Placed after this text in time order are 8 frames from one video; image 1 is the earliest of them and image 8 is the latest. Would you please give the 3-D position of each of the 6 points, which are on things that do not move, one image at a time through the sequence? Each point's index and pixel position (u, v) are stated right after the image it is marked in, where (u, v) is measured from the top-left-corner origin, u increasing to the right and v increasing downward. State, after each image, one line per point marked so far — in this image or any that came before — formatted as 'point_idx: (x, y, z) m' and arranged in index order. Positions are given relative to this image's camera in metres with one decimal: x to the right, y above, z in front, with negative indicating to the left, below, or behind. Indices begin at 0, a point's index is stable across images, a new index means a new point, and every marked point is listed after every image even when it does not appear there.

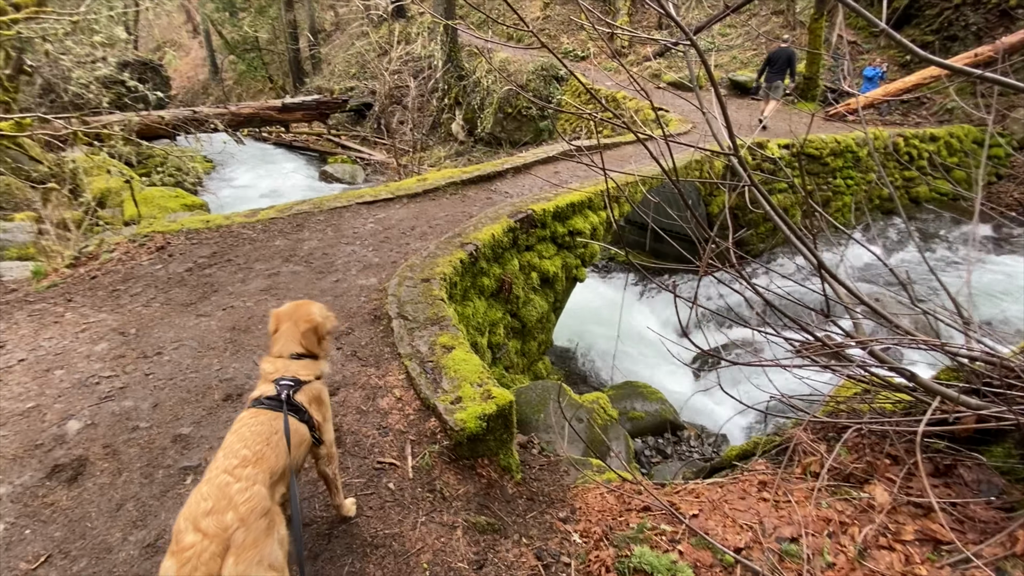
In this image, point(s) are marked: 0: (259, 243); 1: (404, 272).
0: (-2.9, +0.5, +5.4) m
1: (-1.0, +0.2, +4.6) m
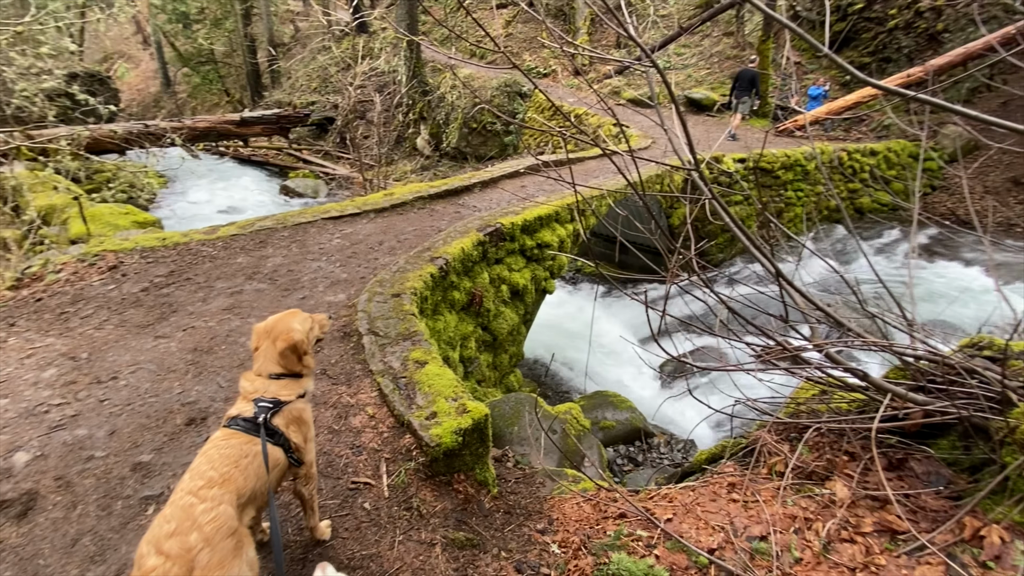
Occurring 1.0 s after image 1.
0: (-3.2, +0.3, +5.2) m
1: (-1.3, 0.0, +4.6) m
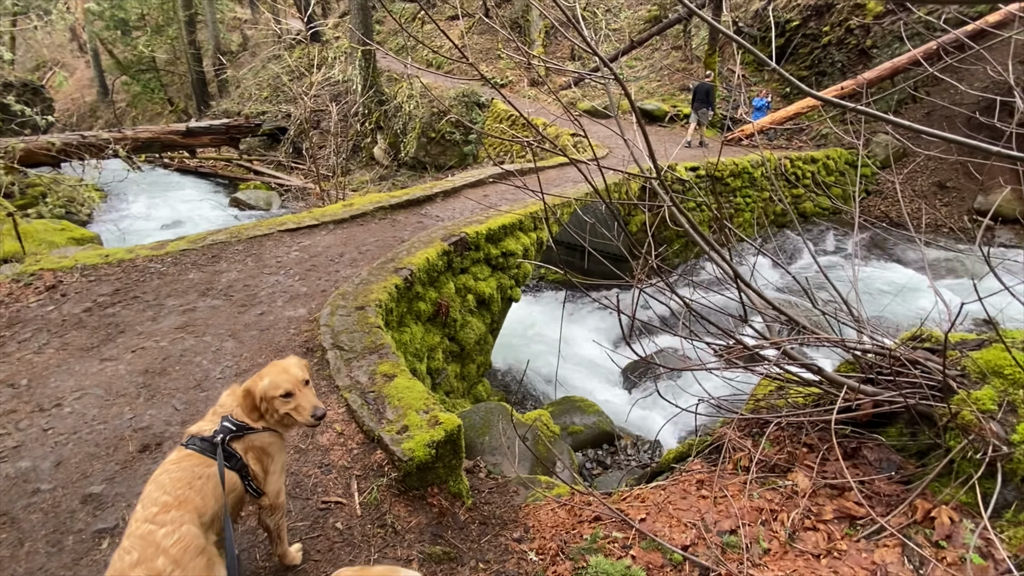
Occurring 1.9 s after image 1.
0: (-3.6, +0.1, +5.0) m
1: (-1.6, -0.1, +4.5) m
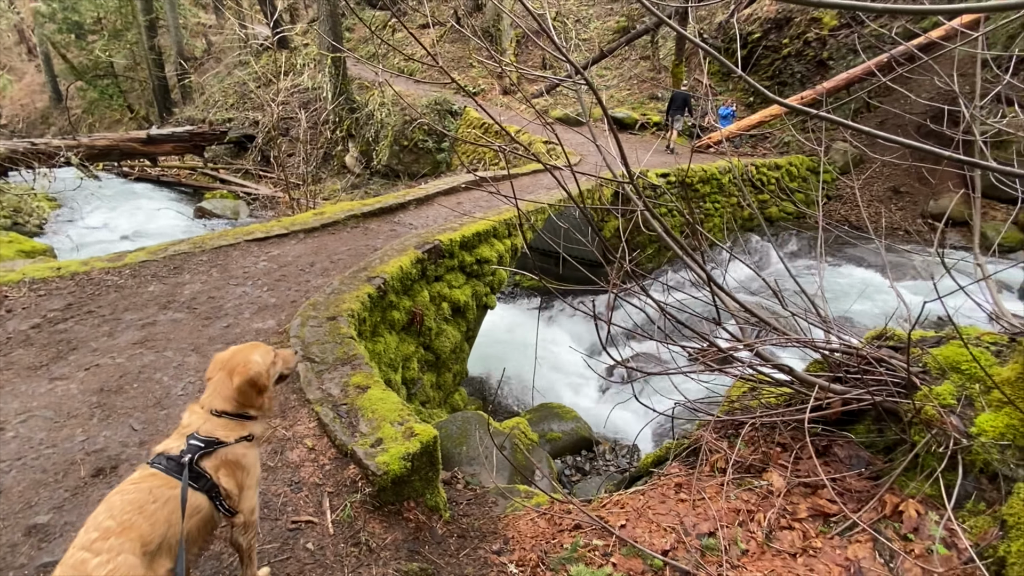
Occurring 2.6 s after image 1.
0: (-3.8, 0.0, +4.7) m
1: (-1.9, -0.2, +4.3) m
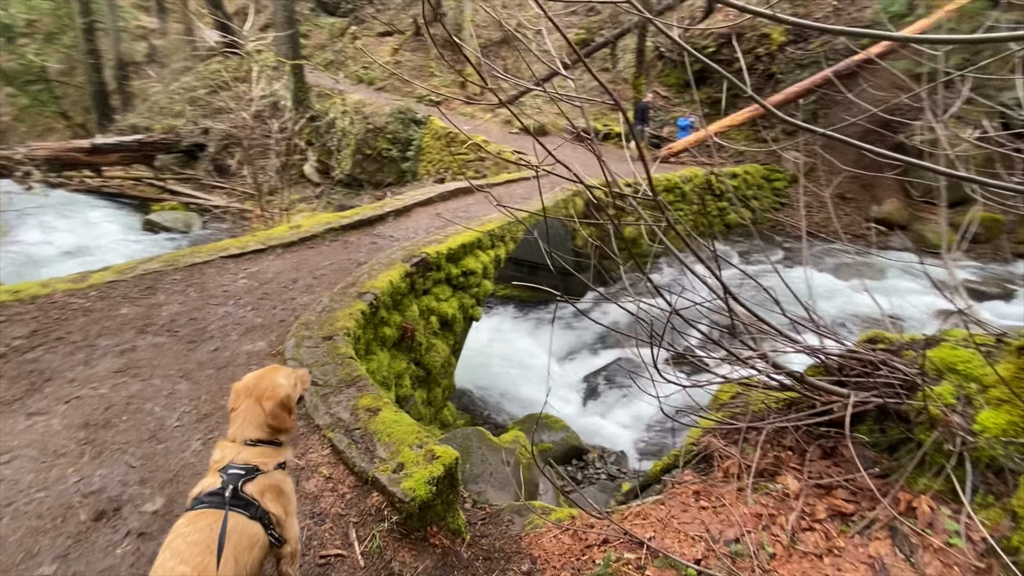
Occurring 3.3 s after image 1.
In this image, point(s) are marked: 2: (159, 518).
0: (-3.8, -0.2, +4.4) m
1: (-1.9, -0.4, +4.2) m
2: (-1.8, -1.2, +2.5) m
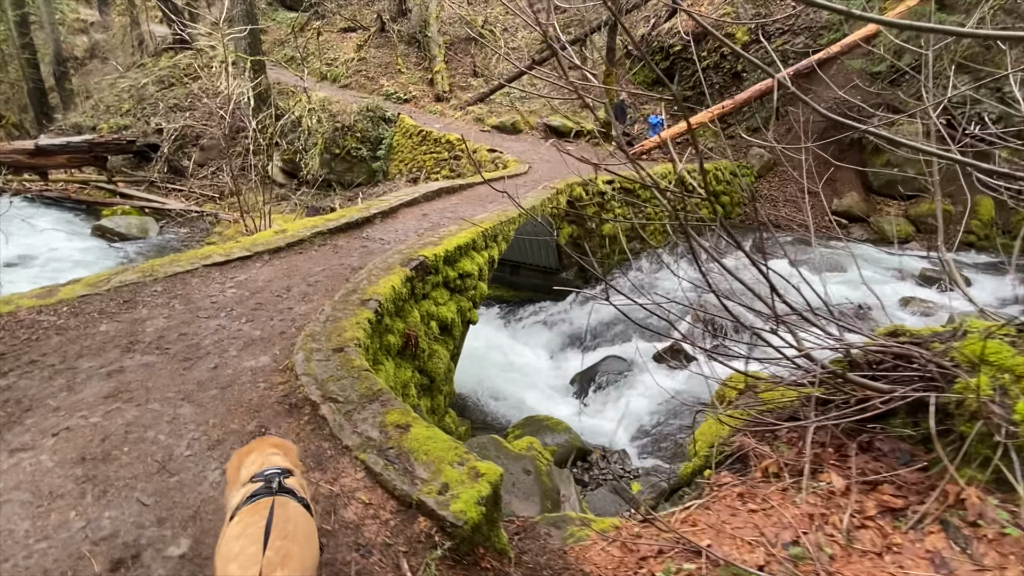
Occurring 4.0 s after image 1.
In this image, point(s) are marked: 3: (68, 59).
0: (-3.7, -0.4, +4.0) m
1: (-1.7, -0.4, +3.9) m
2: (-1.5, -1.3, +2.2) m
3: (-16.4, +8.7, +17.9) m
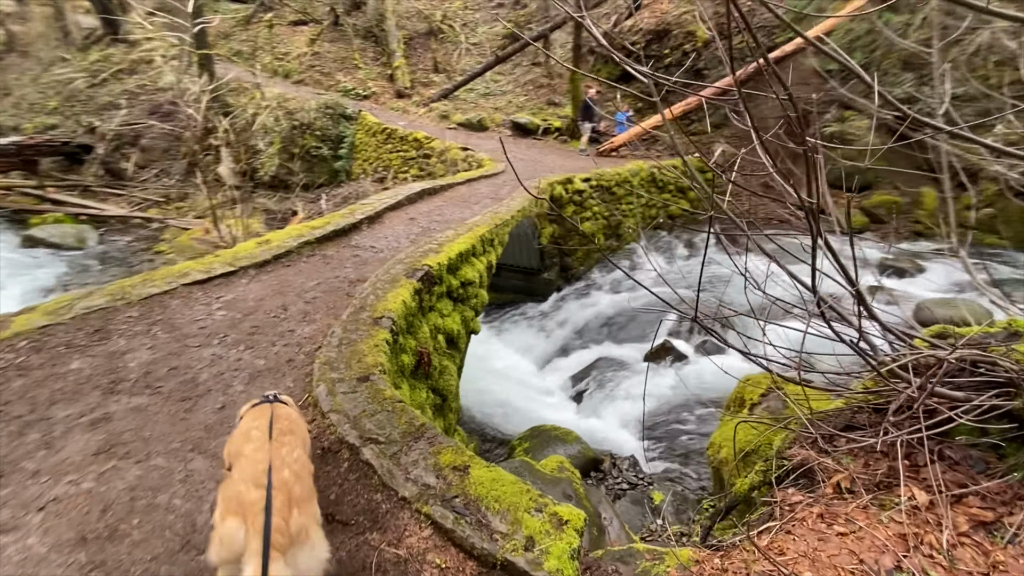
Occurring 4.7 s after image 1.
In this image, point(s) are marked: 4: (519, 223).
0: (-3.4, -0.6, +3.4) m
1: (-1.4, -0.6, +3.5) m
2: (-1.0, -1.4, +1.8) m
3: (-17.5, +8.1, +16.1) m
4: (+0.1, +1.0, +7.6) m
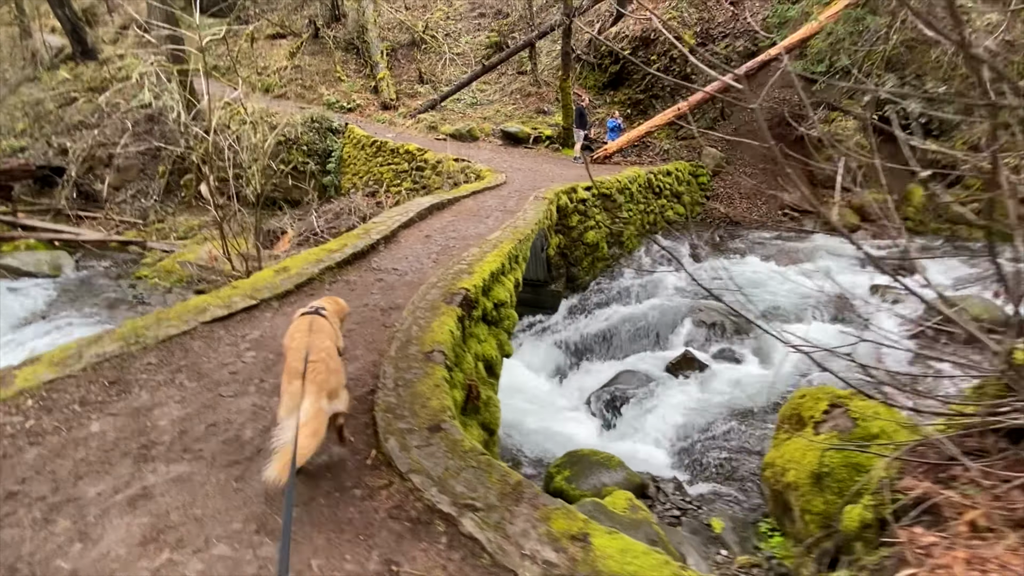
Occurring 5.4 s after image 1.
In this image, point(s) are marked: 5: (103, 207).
0: (-2.8, -0.9, +2.9) m
1: (-0.8, -0.9, +3.1) m
2: (-0.4, -1.7, +1.4) m
3: (-17.7, +7.0, +15.2) m
4: (+0.5, +0.8, +7.3) m
5: (-9.4, +1.9, +11.4) m
